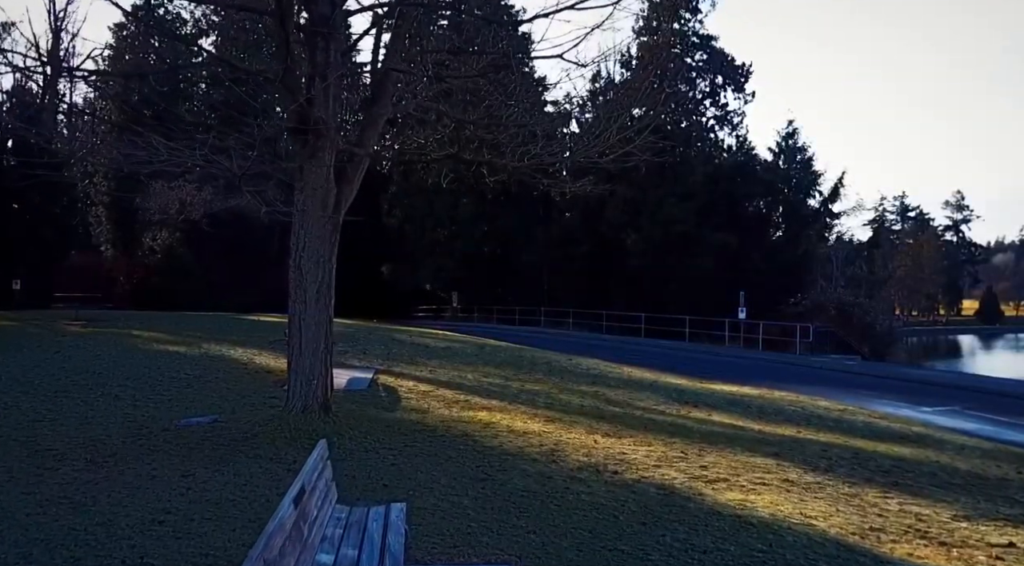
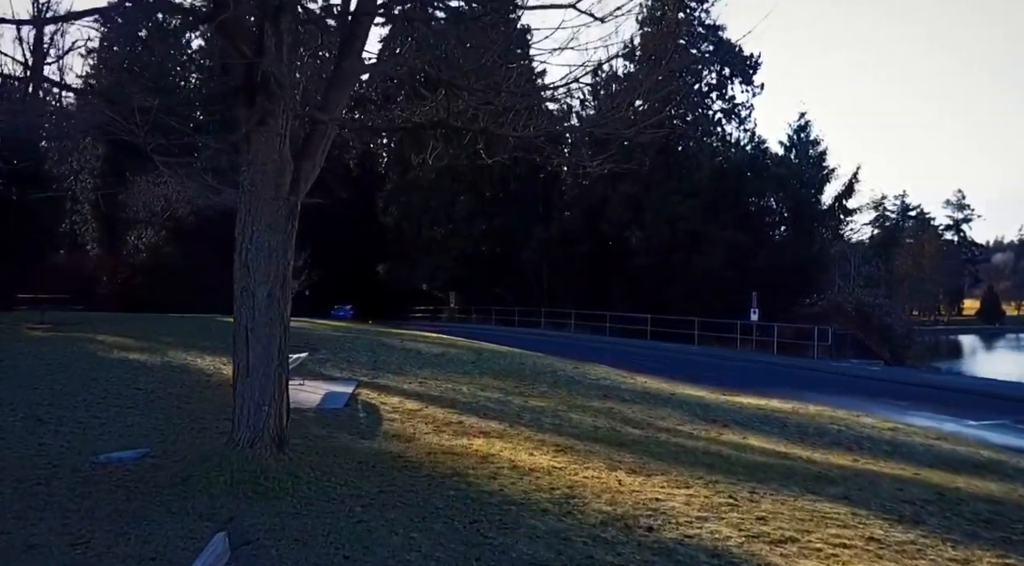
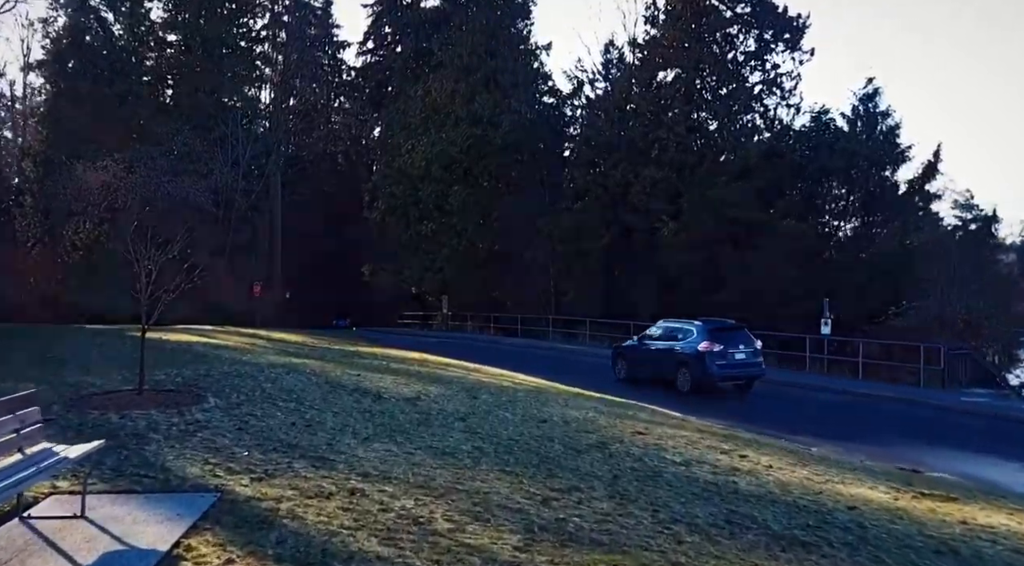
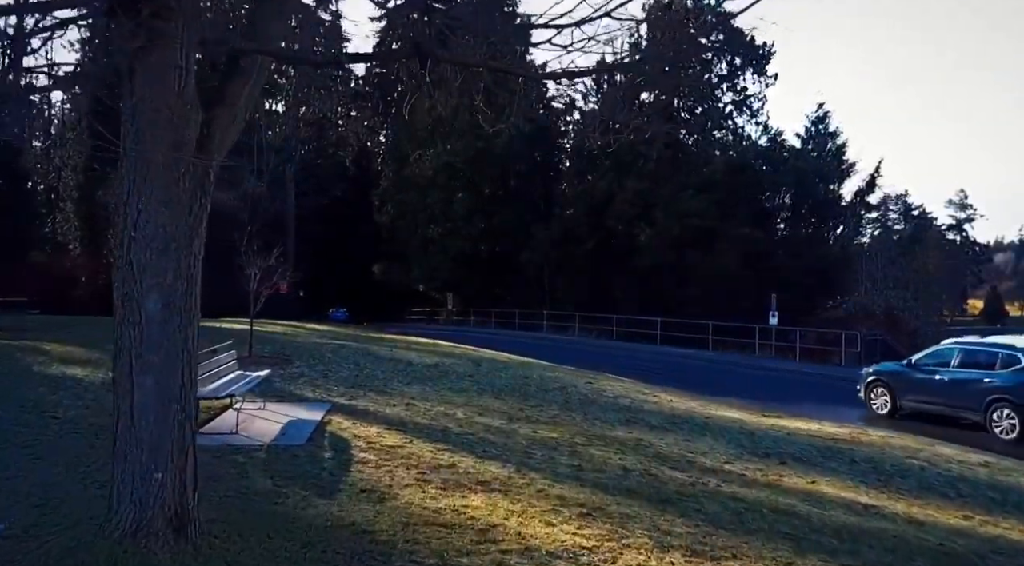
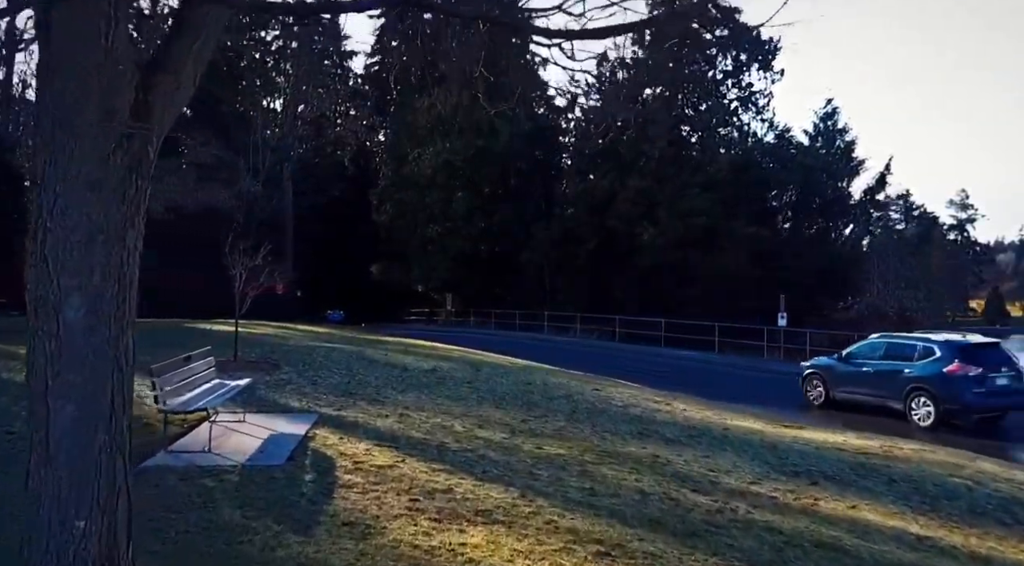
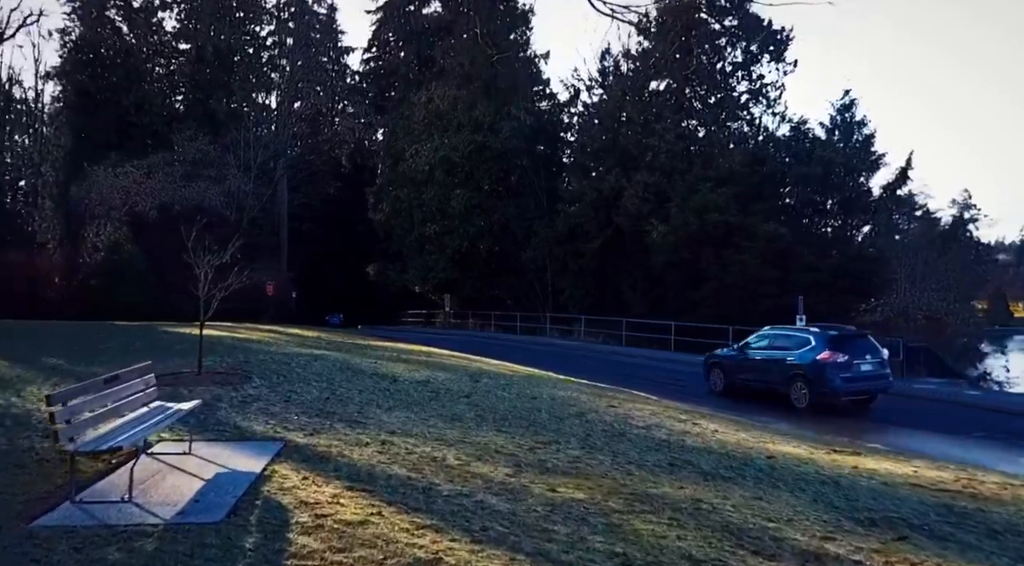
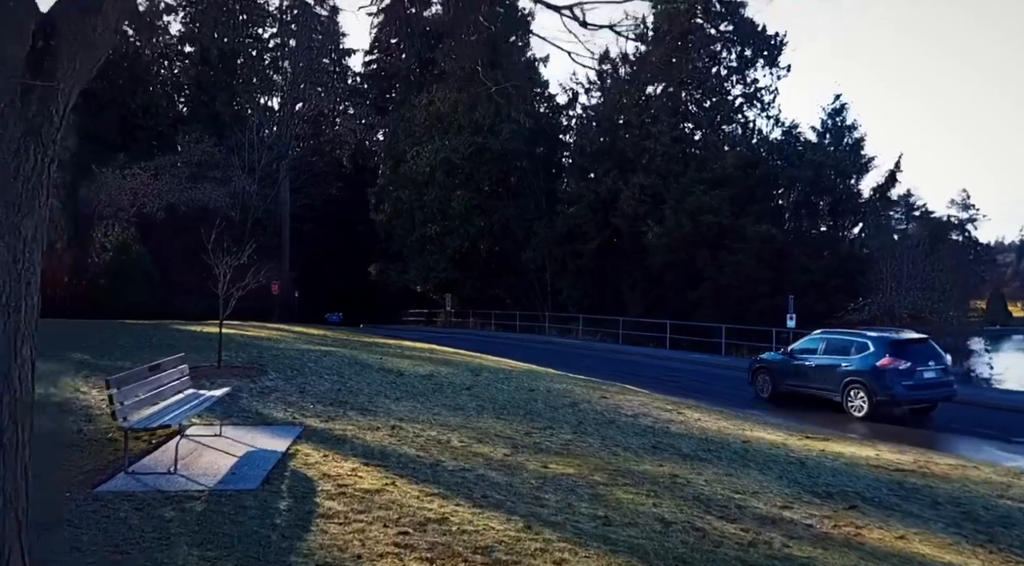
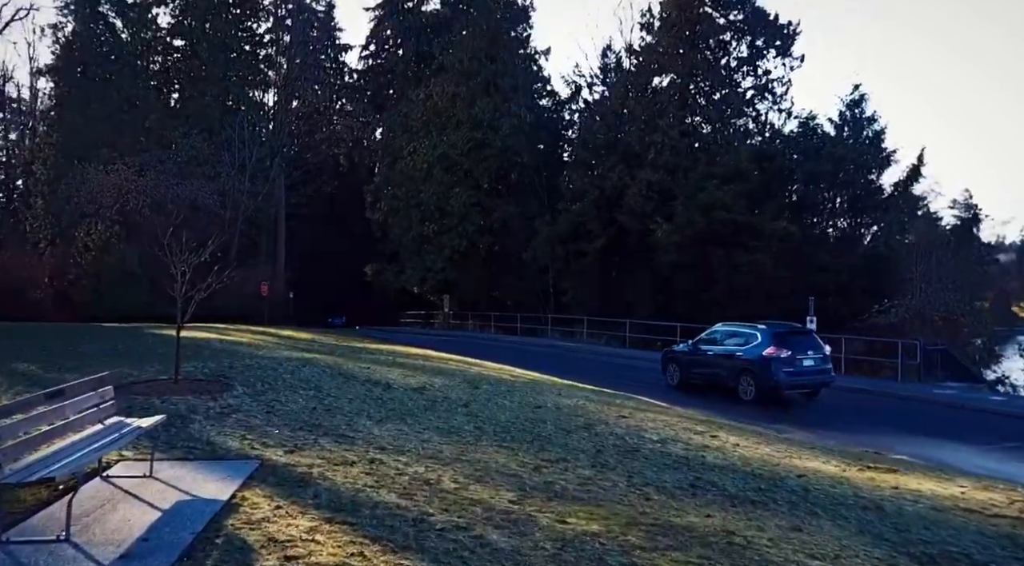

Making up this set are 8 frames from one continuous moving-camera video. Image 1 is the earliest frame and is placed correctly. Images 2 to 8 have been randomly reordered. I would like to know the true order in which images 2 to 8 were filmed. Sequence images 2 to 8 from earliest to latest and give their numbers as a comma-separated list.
2, 4, 5, 7, 6, 8, 3
